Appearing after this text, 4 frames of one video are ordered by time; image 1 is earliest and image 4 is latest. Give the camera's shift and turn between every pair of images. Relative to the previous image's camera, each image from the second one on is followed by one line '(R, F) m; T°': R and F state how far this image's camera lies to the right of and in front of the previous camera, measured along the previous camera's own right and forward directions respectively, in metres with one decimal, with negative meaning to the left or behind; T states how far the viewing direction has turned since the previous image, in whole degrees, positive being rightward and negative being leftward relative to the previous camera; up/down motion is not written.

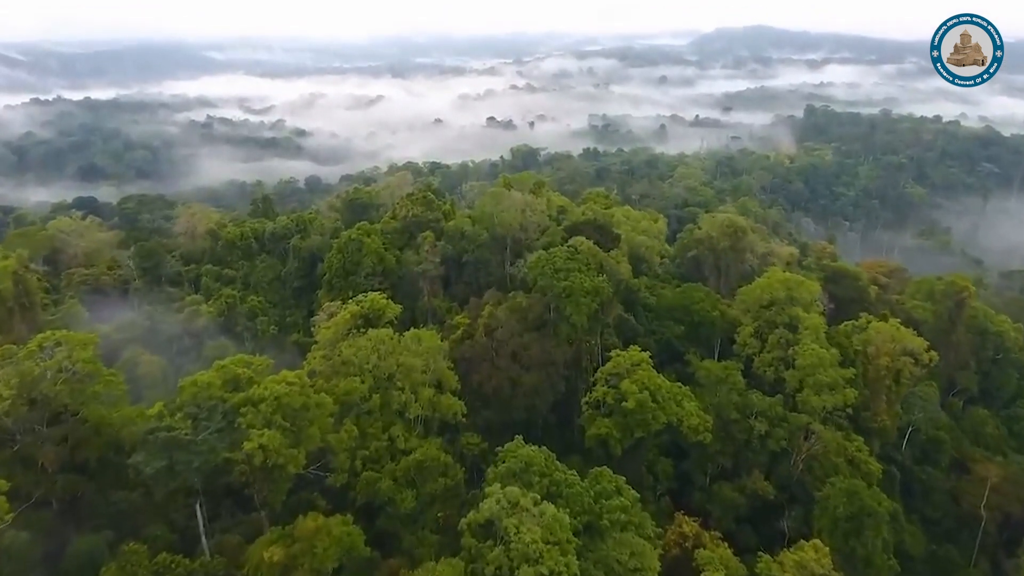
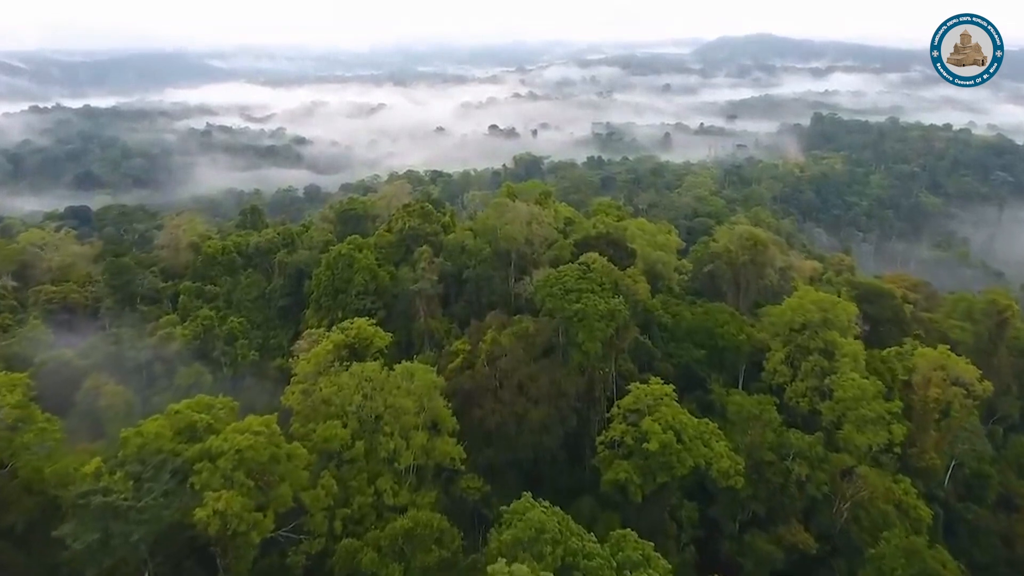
(-0.1, +2.6) m; 0°
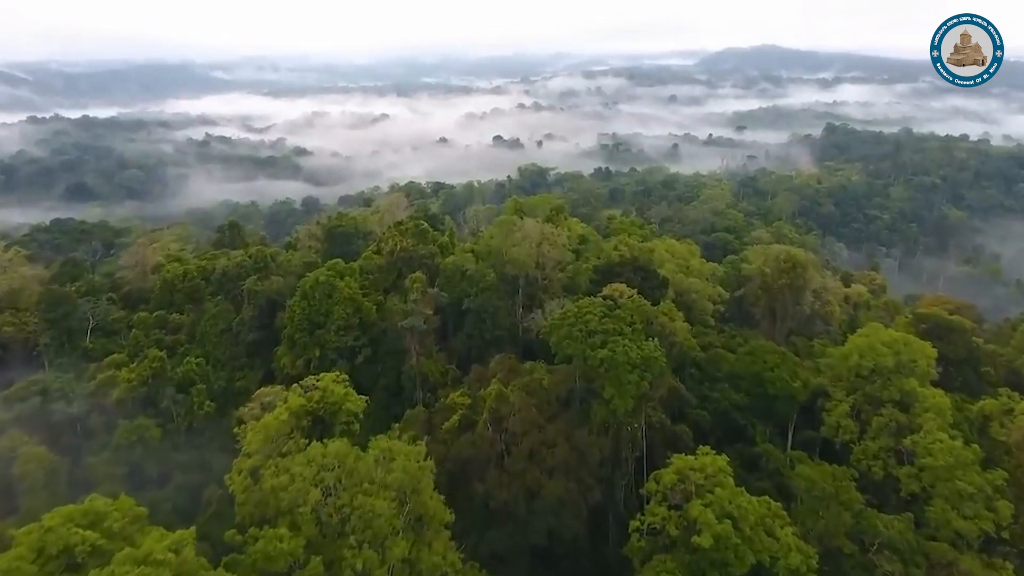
(-0.1, +4.2) m; 0°
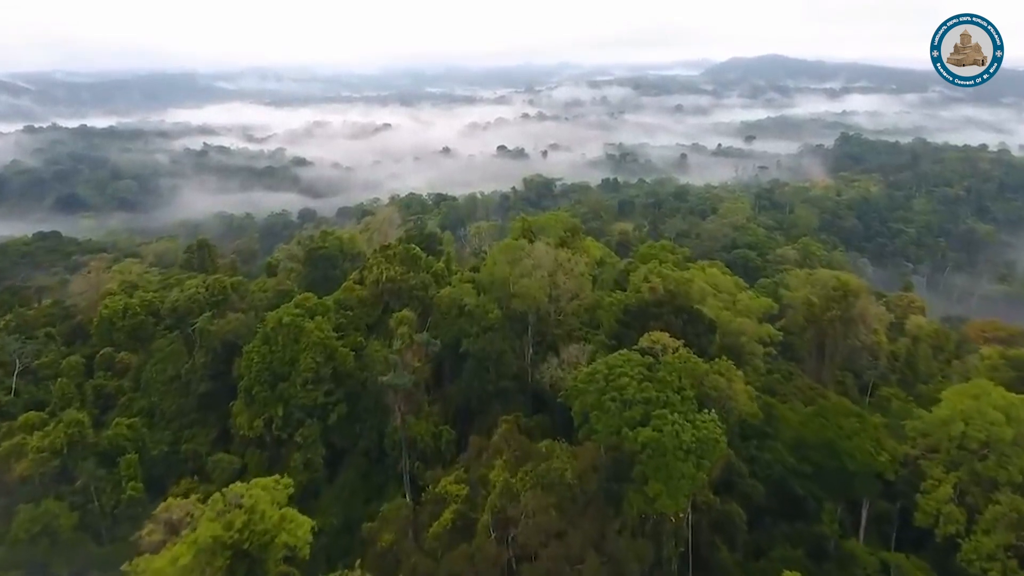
(-0.1, +4.4) m; 0°
